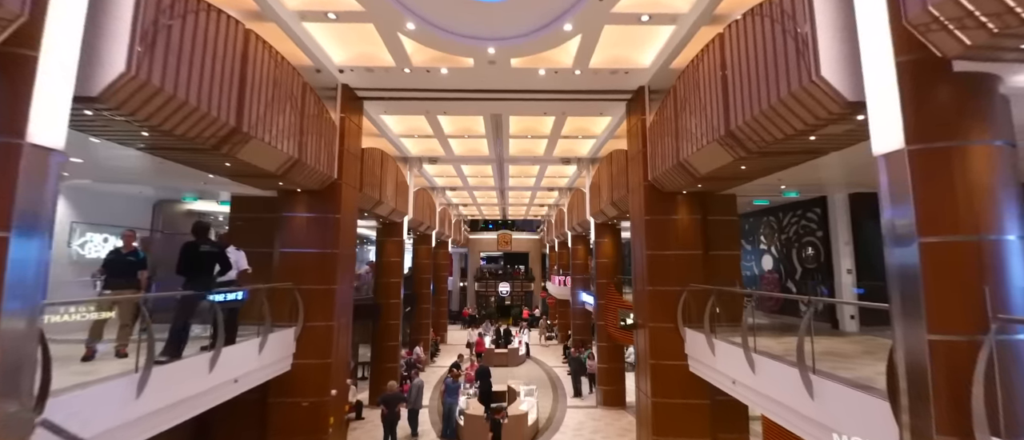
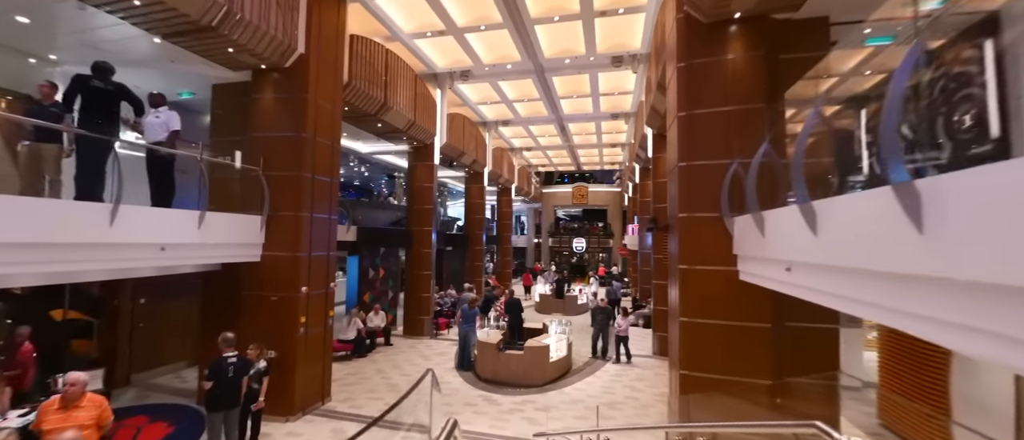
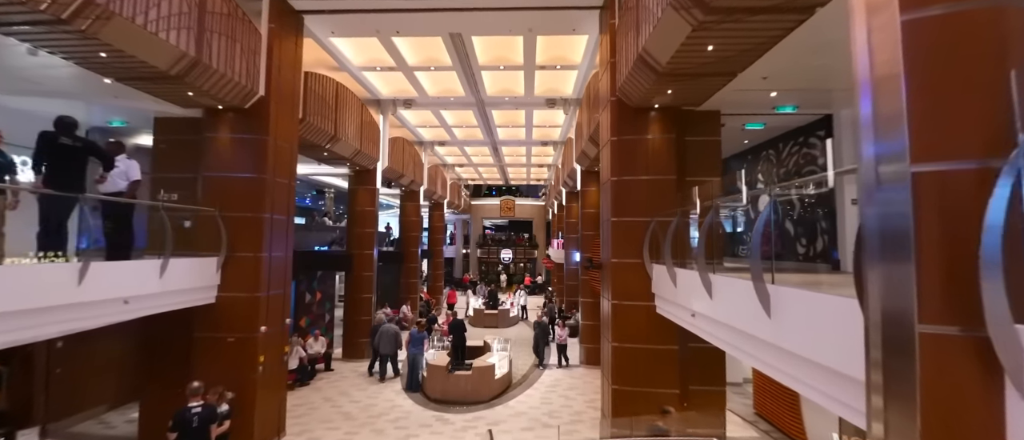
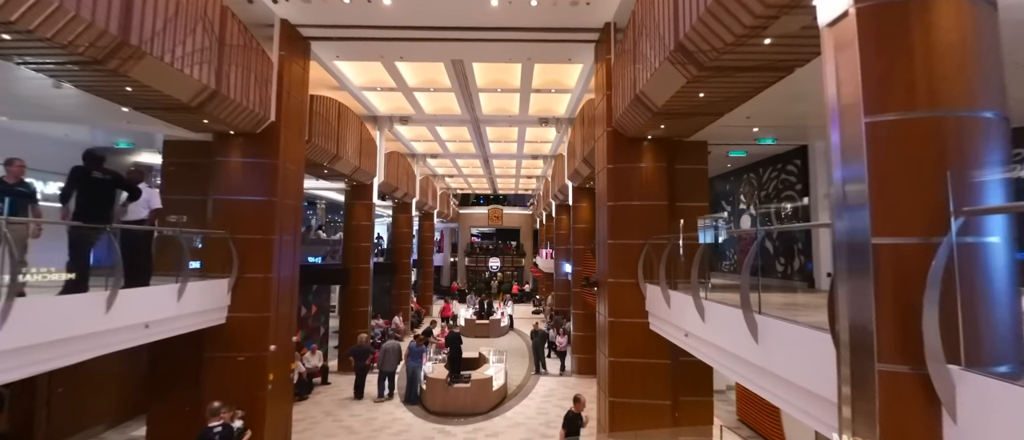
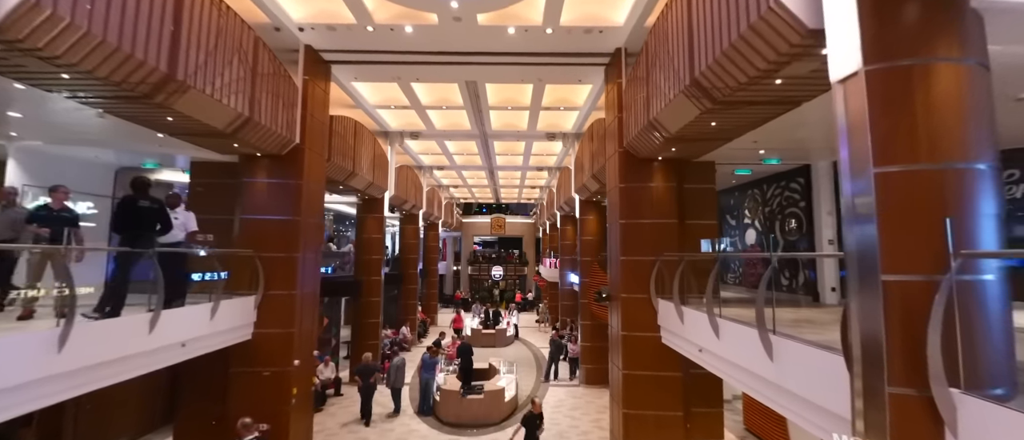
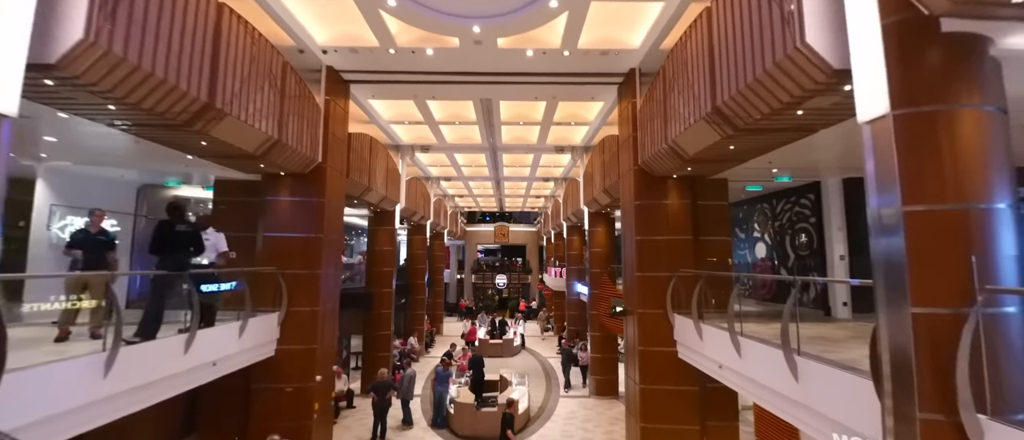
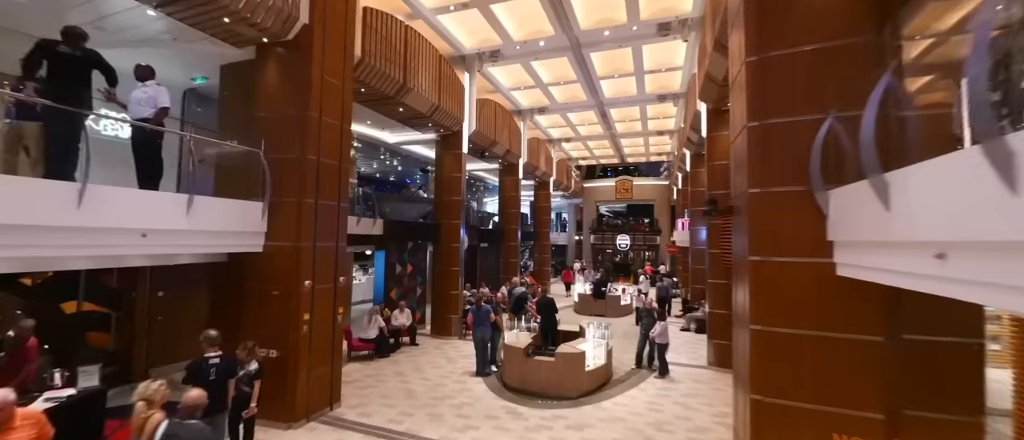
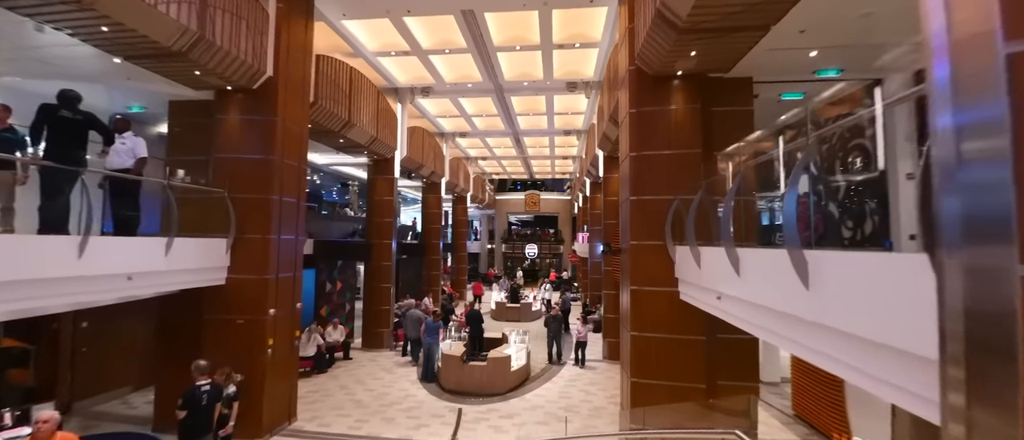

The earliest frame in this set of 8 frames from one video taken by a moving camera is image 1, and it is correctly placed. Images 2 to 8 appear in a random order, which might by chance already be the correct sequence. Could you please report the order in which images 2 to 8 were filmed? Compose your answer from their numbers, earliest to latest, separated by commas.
6, 5, 4, 3, 8, 2, 7
